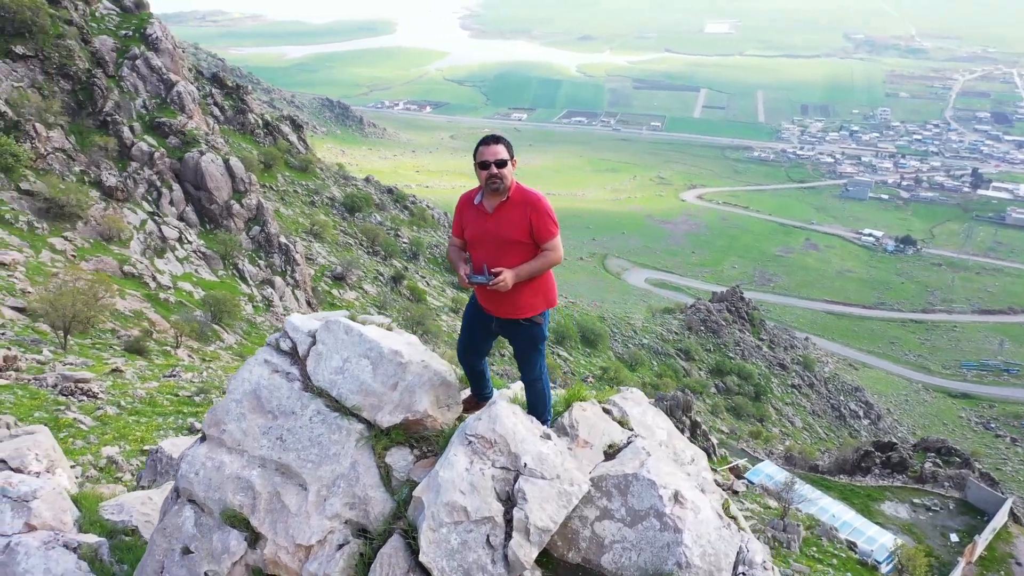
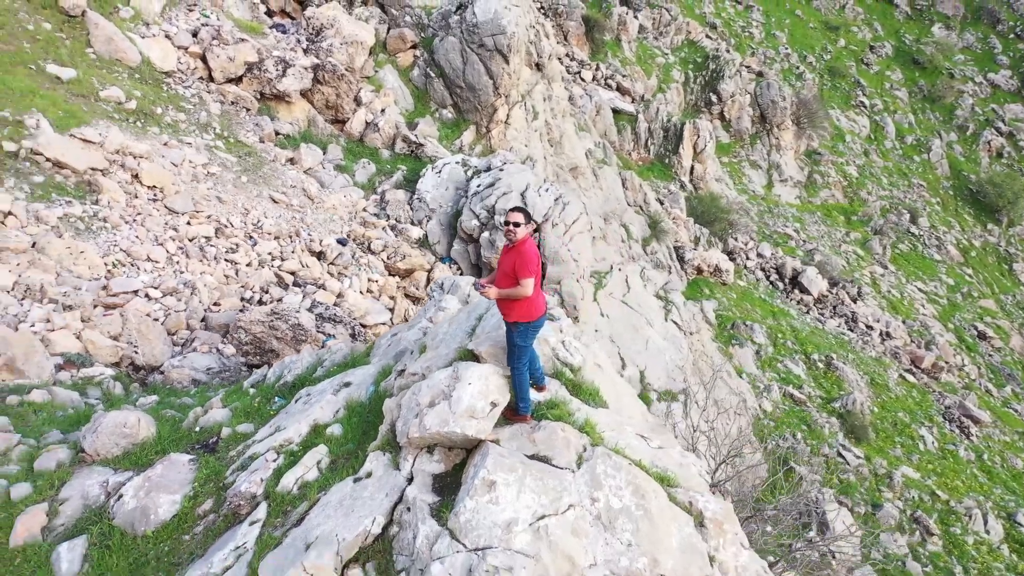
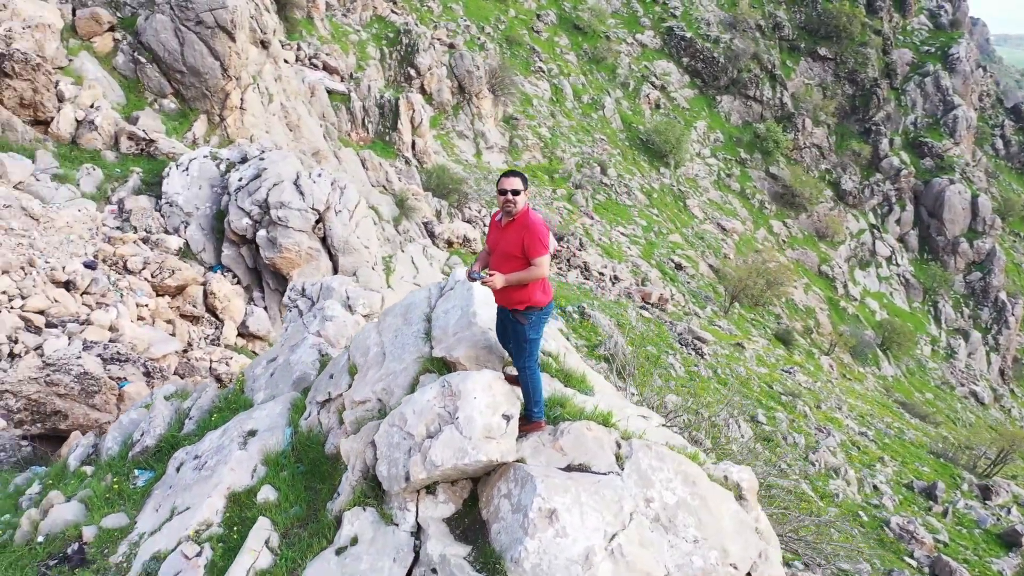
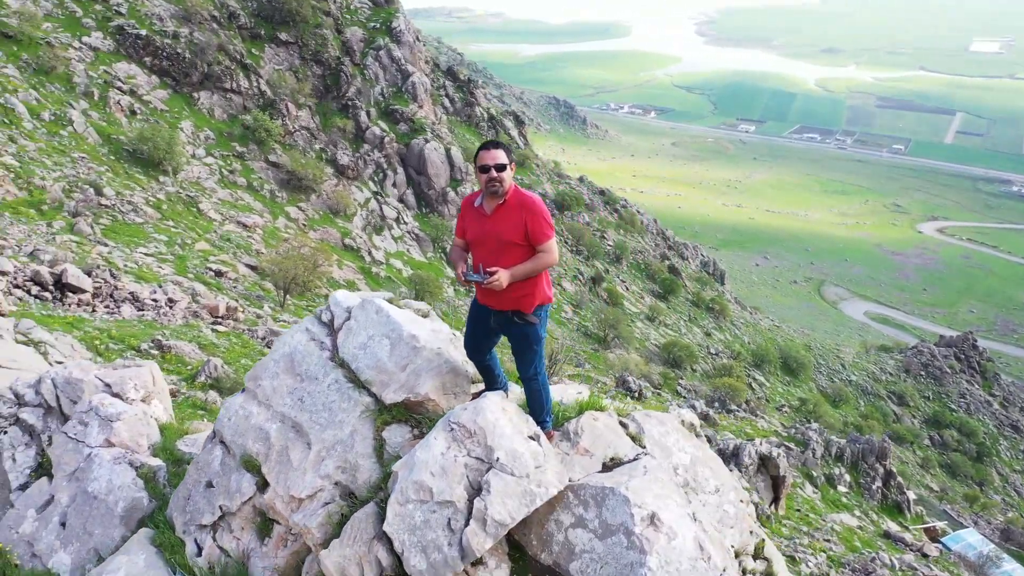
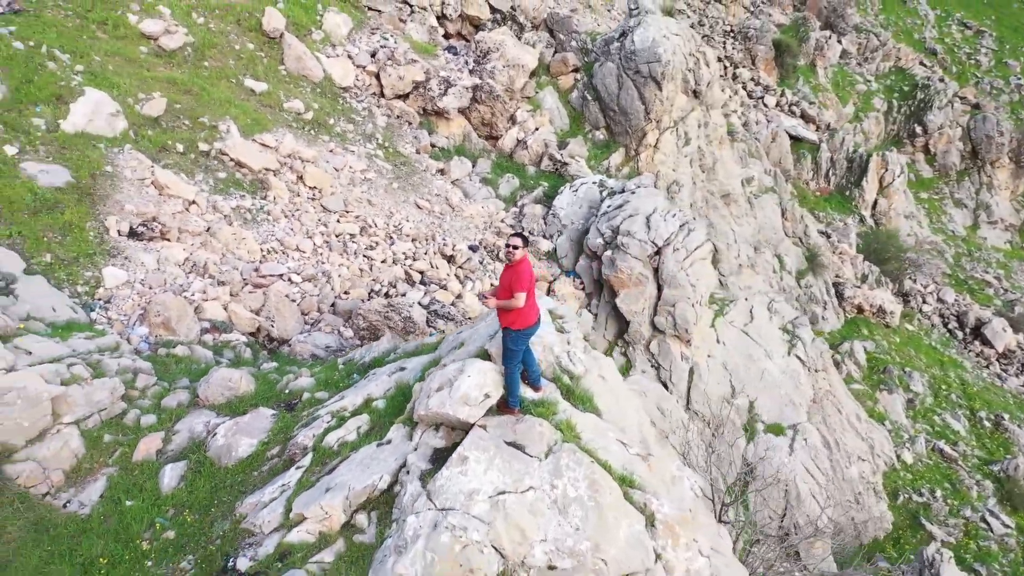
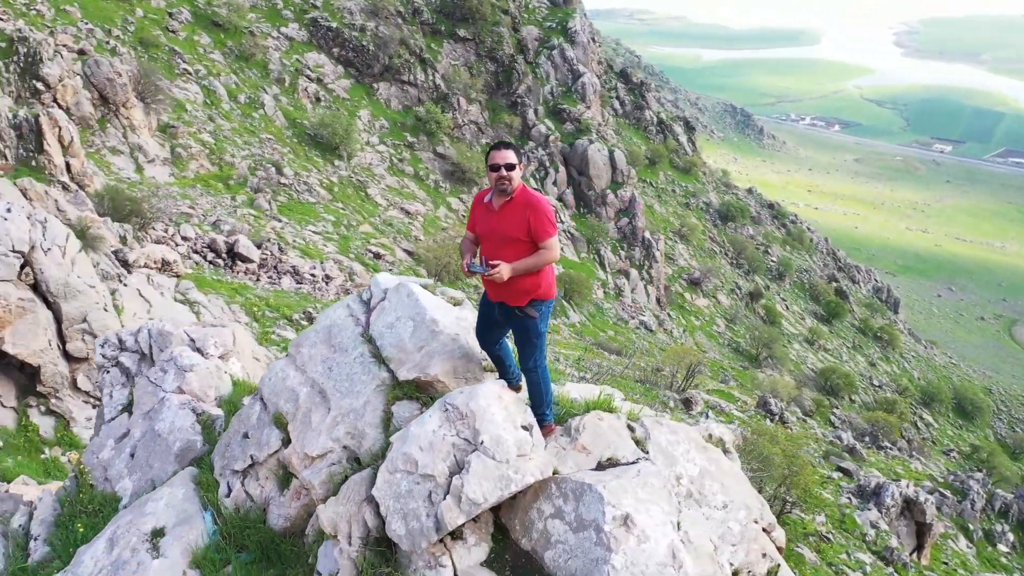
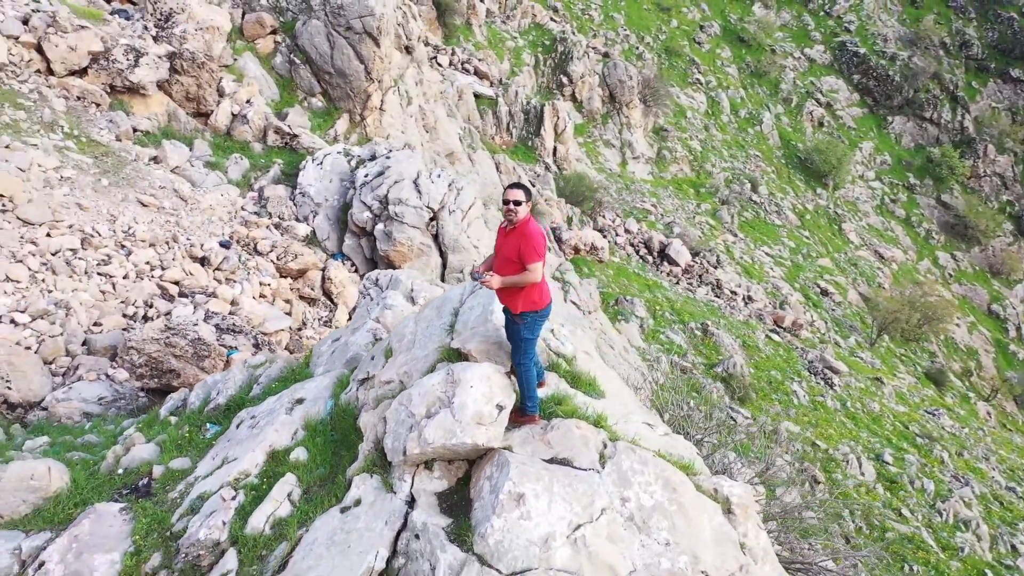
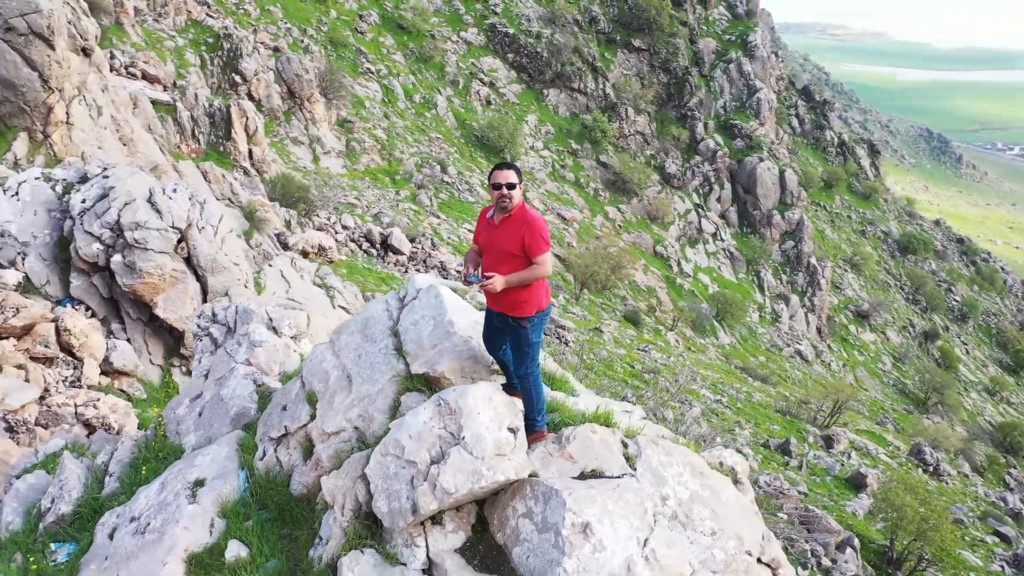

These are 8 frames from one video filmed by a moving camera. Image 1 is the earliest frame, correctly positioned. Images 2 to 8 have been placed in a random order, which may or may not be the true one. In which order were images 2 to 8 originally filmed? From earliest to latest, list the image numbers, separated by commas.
4, 6, 8, 3, 7, 2, 5
